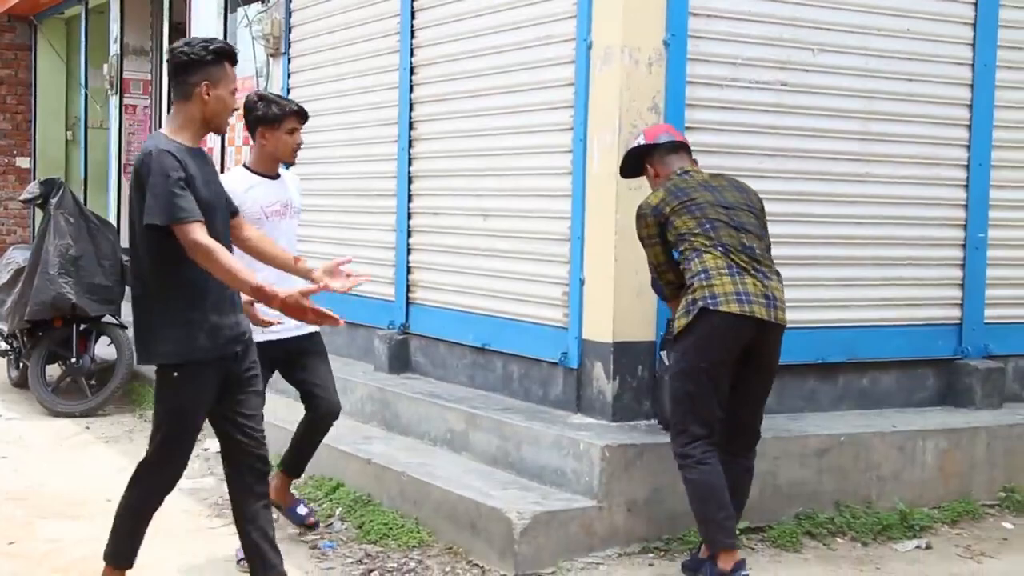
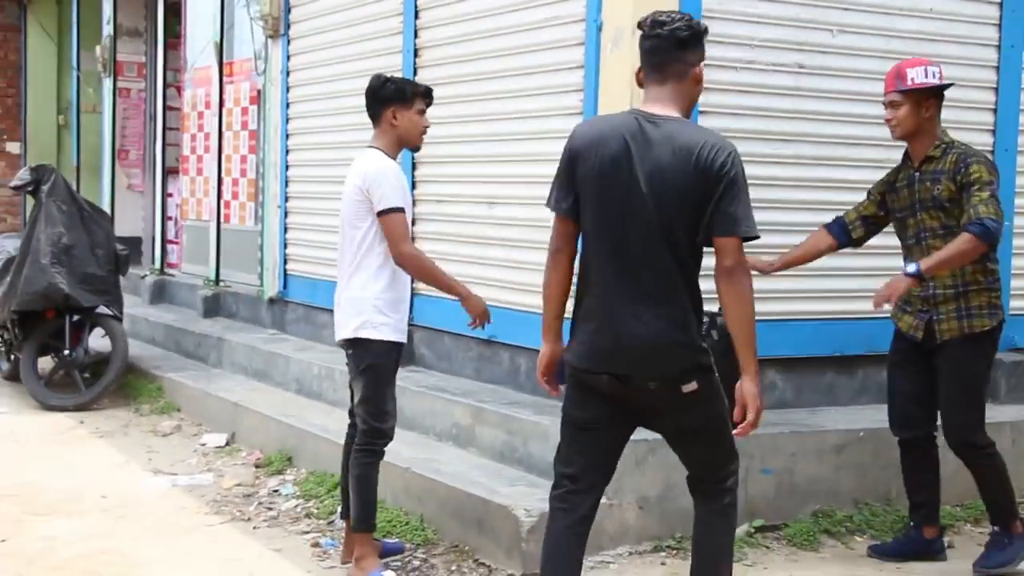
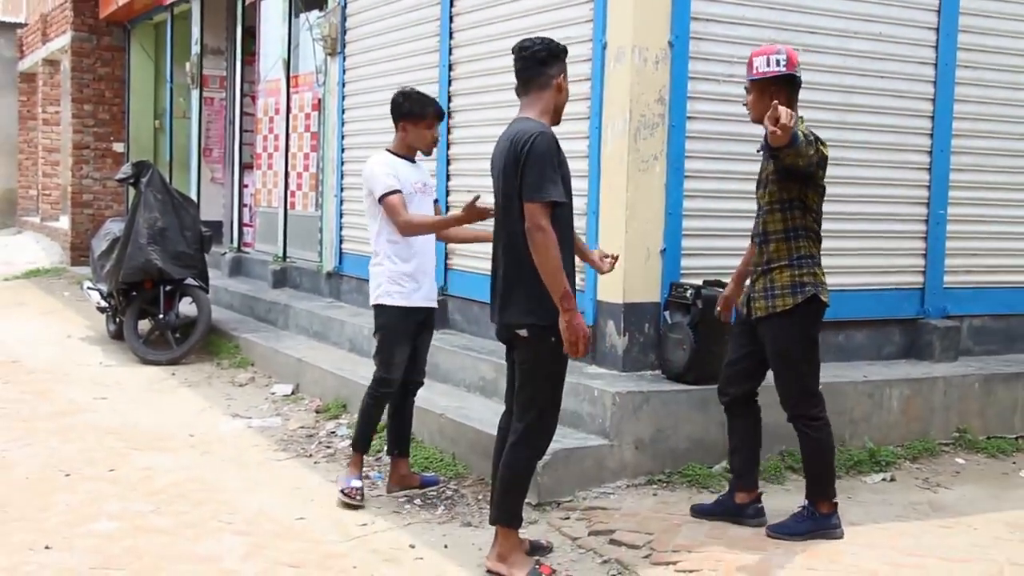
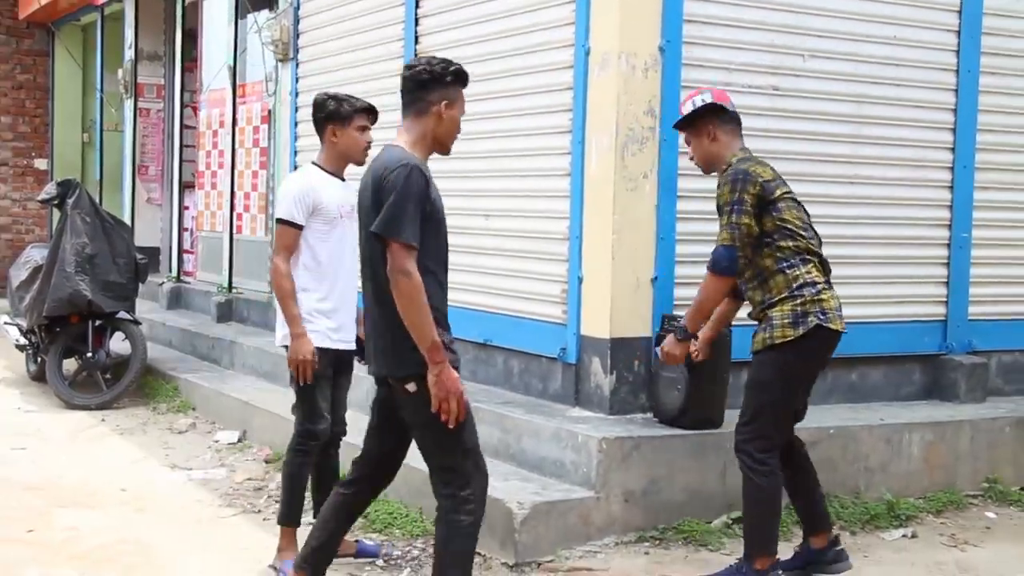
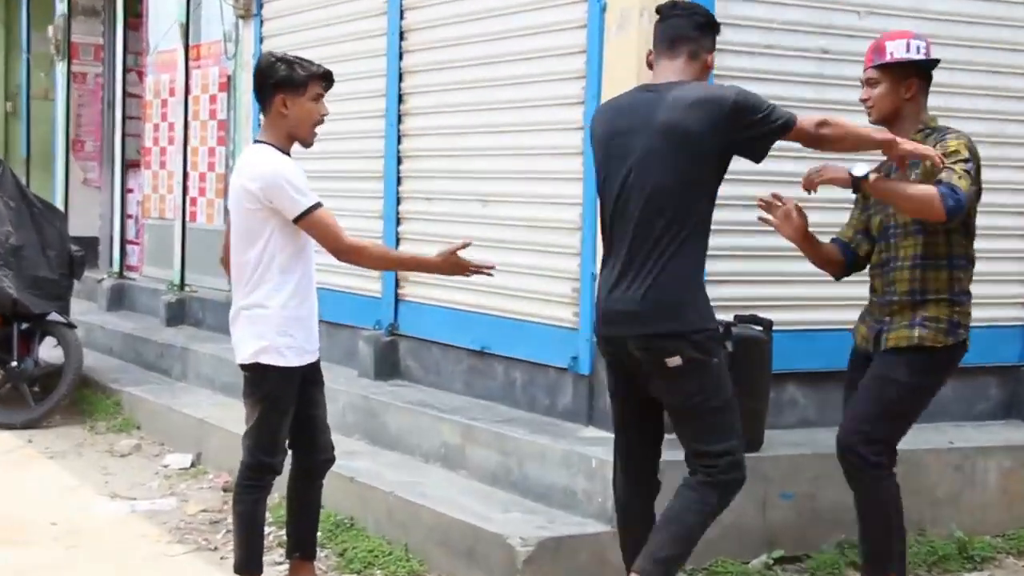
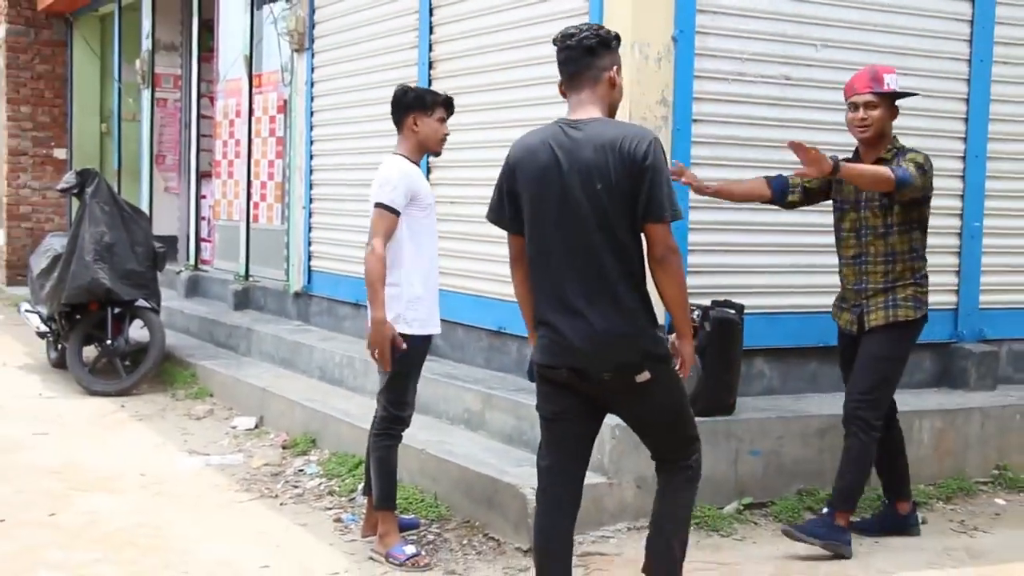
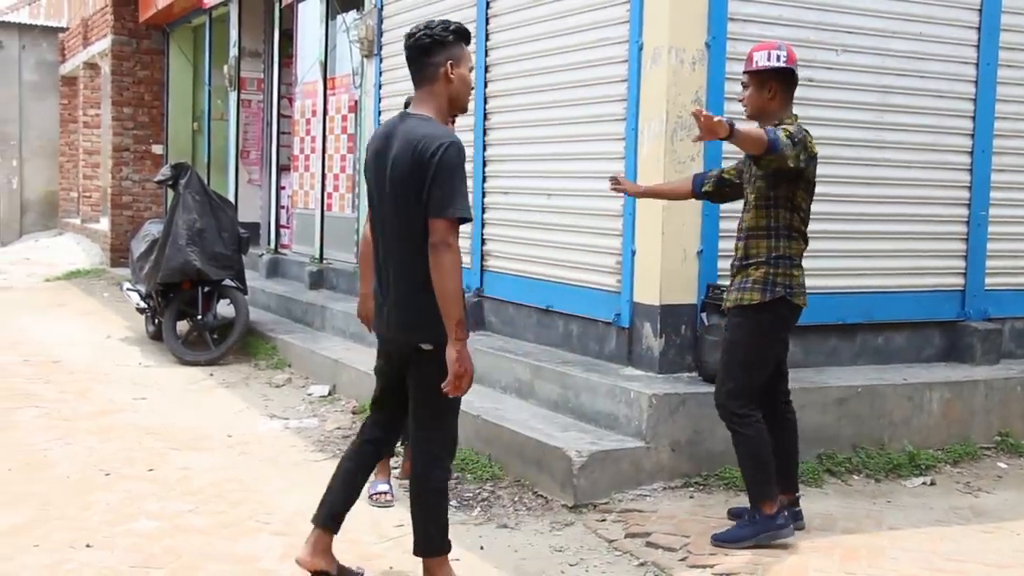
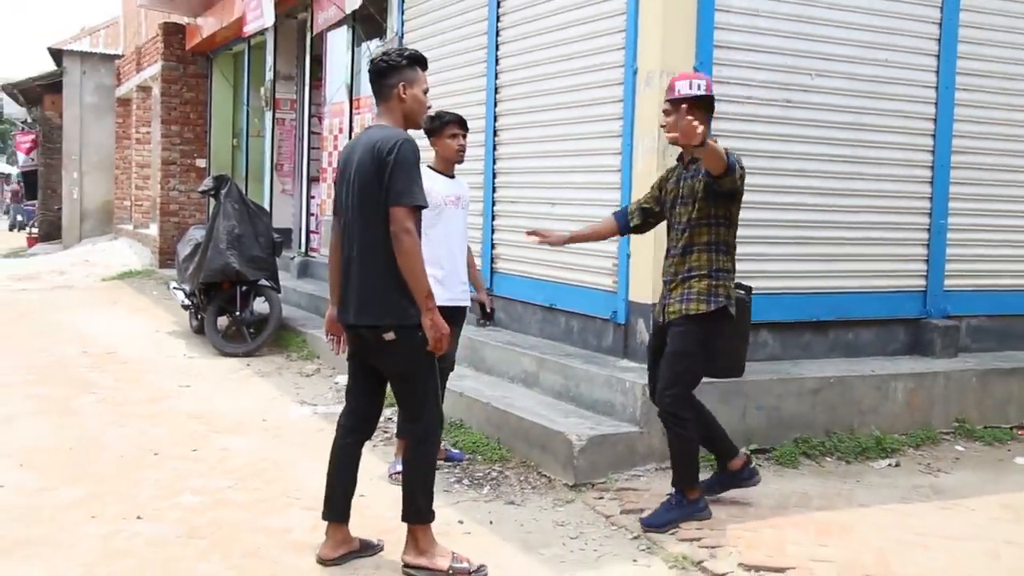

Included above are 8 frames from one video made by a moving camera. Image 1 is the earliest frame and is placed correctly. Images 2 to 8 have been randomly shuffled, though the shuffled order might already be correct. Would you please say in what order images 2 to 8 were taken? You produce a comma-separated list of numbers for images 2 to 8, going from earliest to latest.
4, 5, 2, 6, 3, 7, 8
